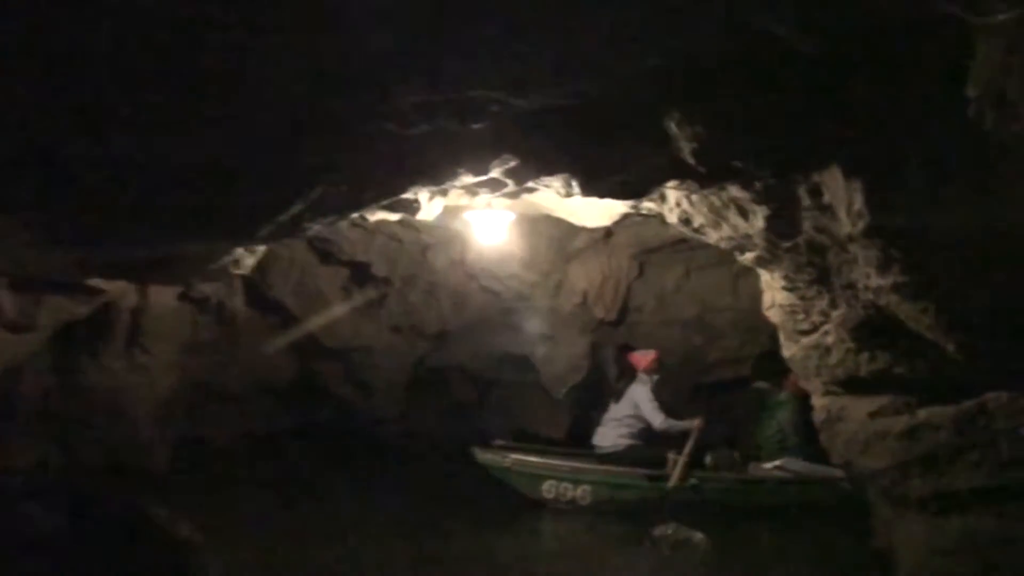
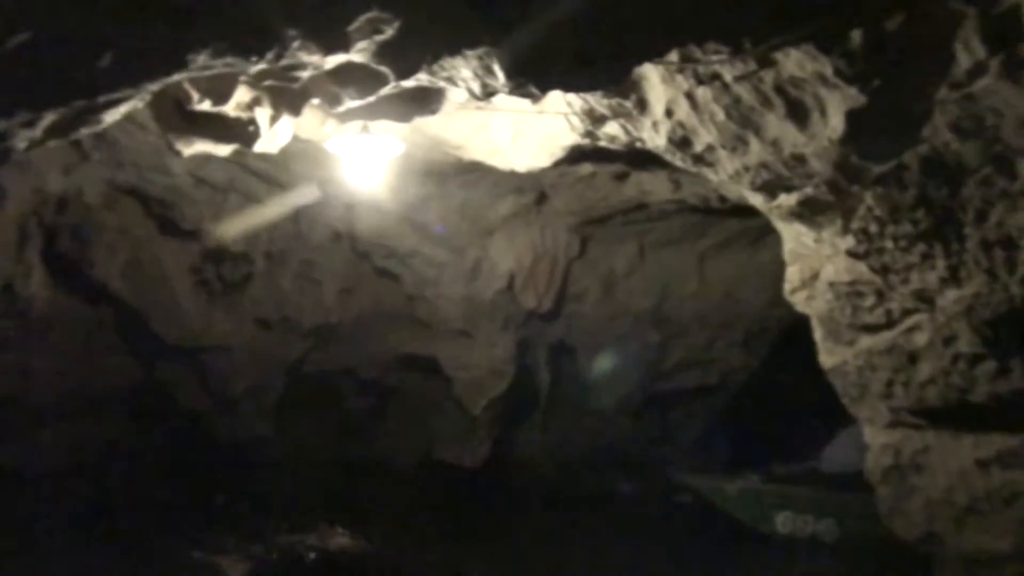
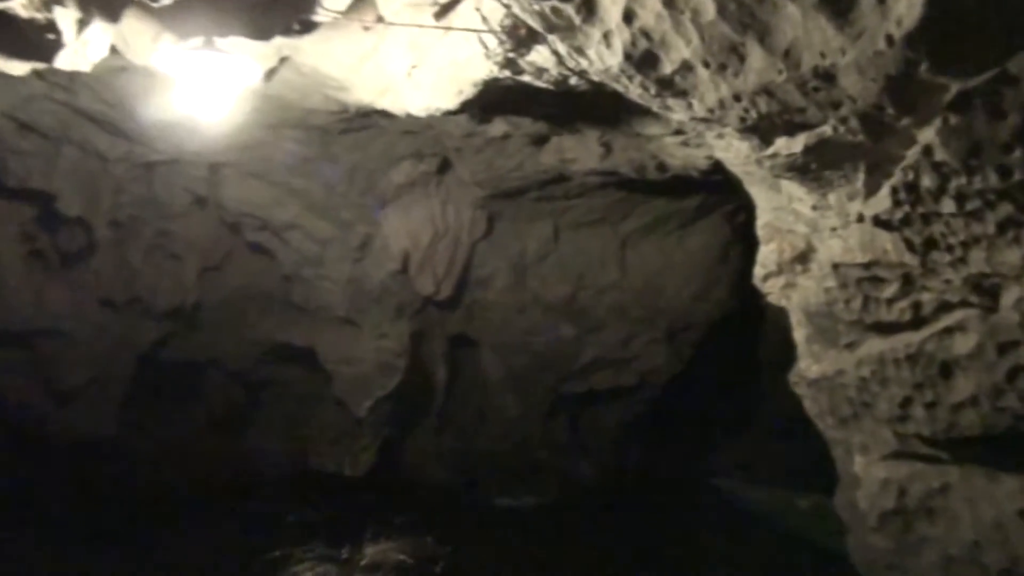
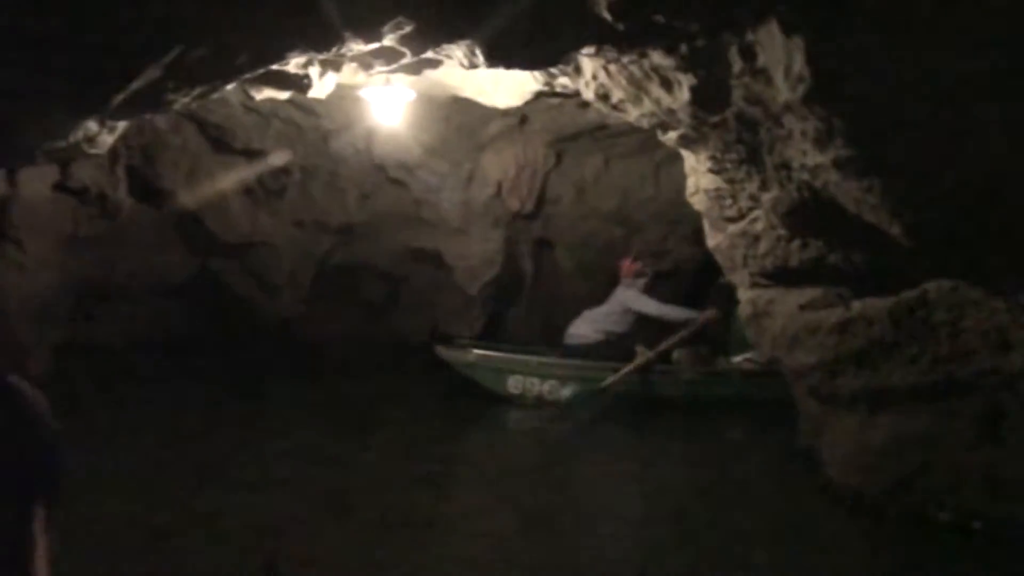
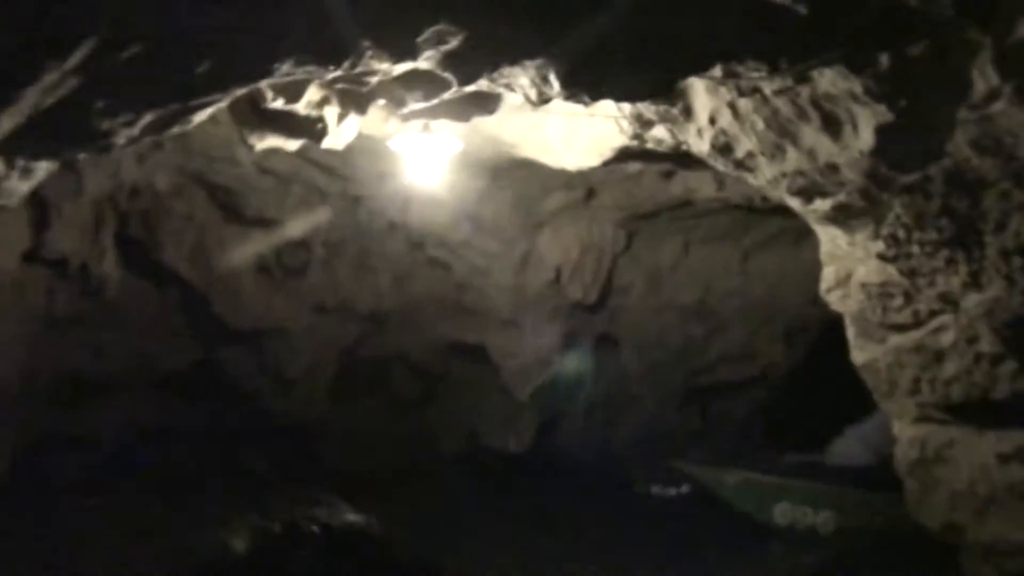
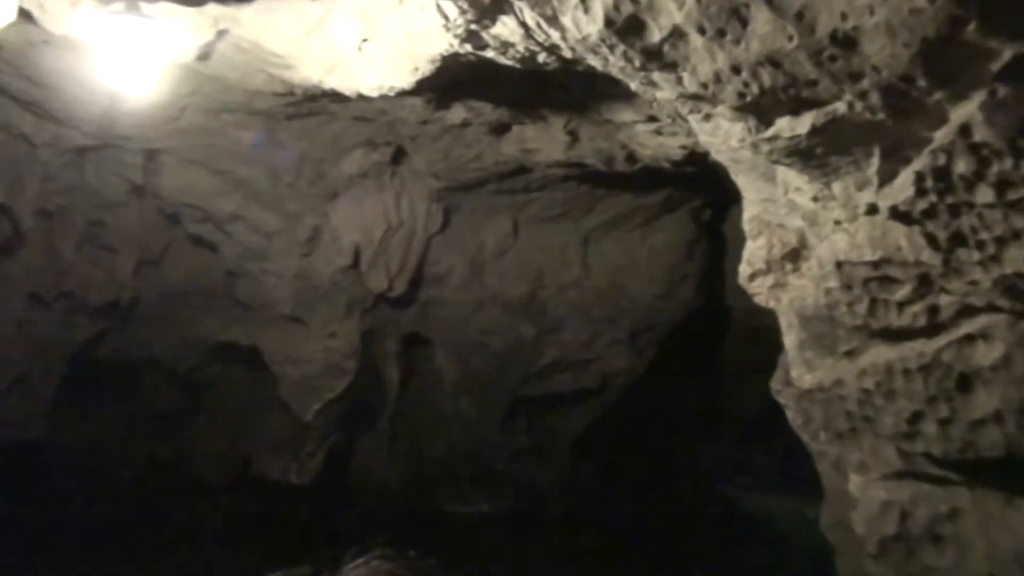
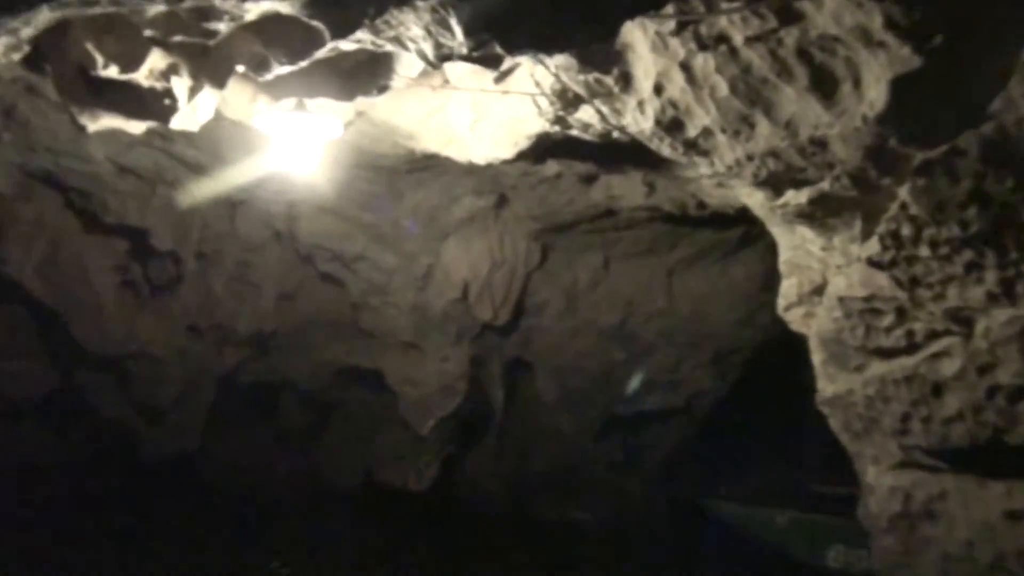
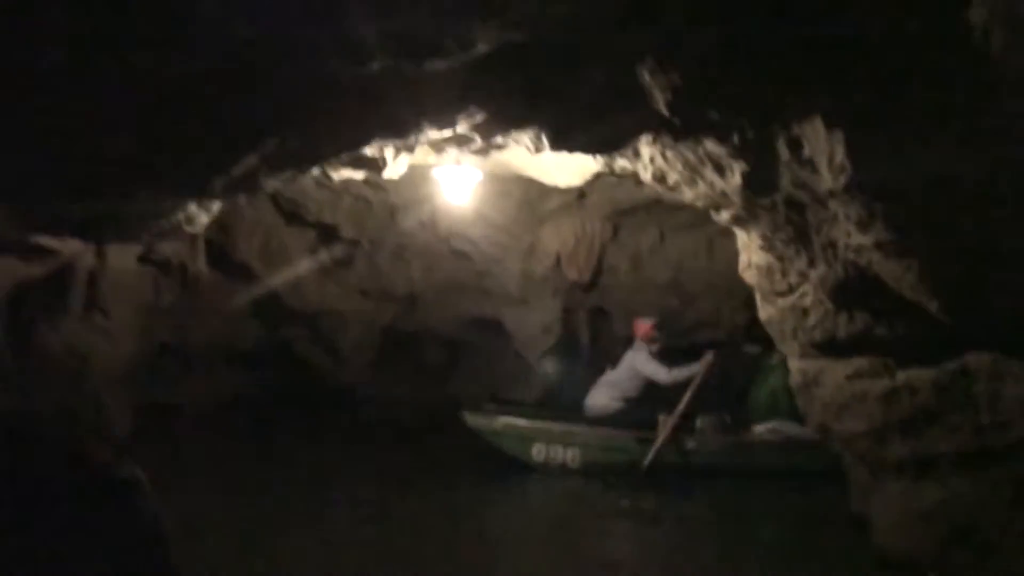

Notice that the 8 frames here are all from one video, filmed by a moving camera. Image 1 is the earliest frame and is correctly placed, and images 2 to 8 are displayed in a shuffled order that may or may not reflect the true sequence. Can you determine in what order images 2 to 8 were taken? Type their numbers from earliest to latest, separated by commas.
8, 4, 5, 2, 7, 3, 6
